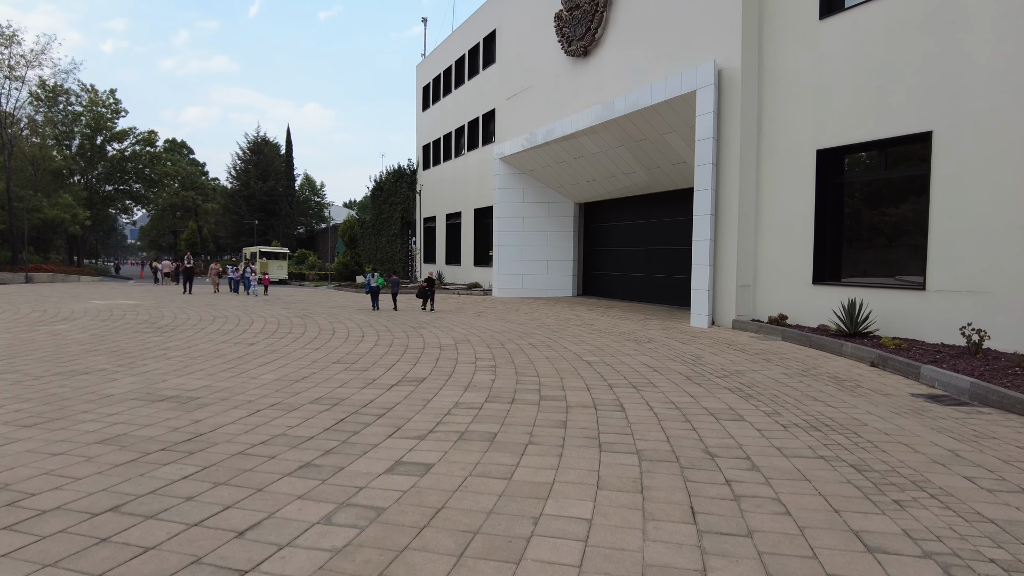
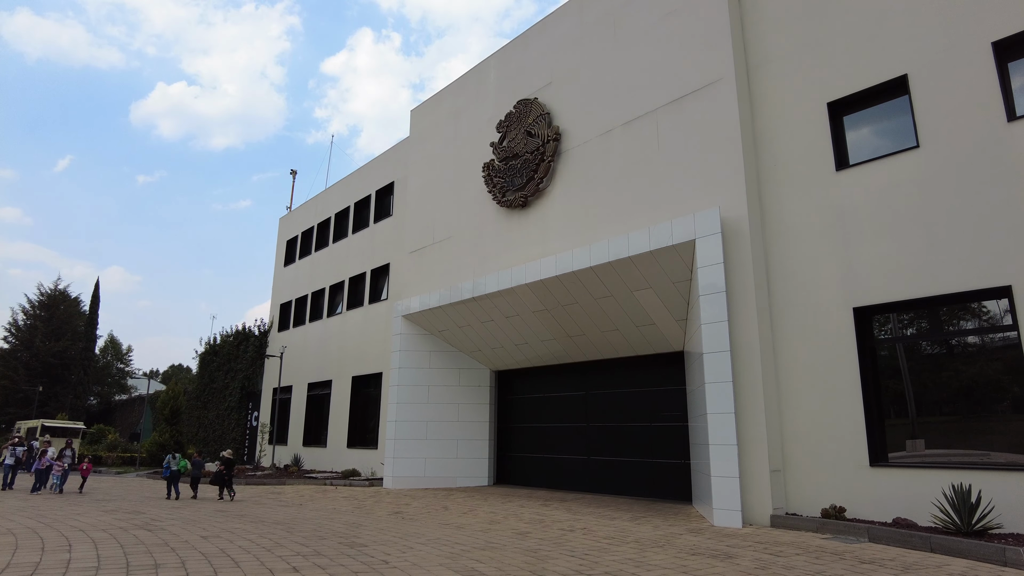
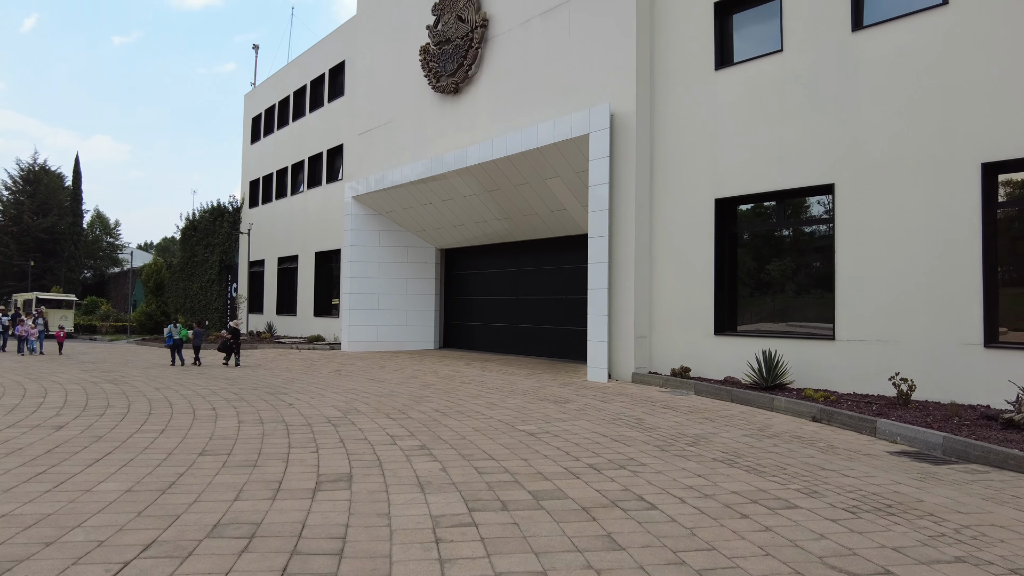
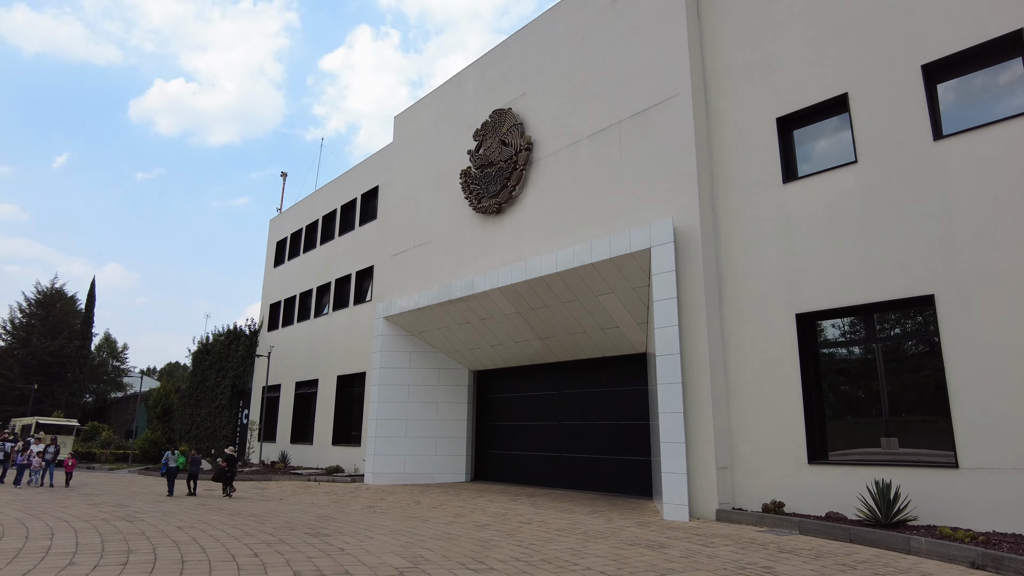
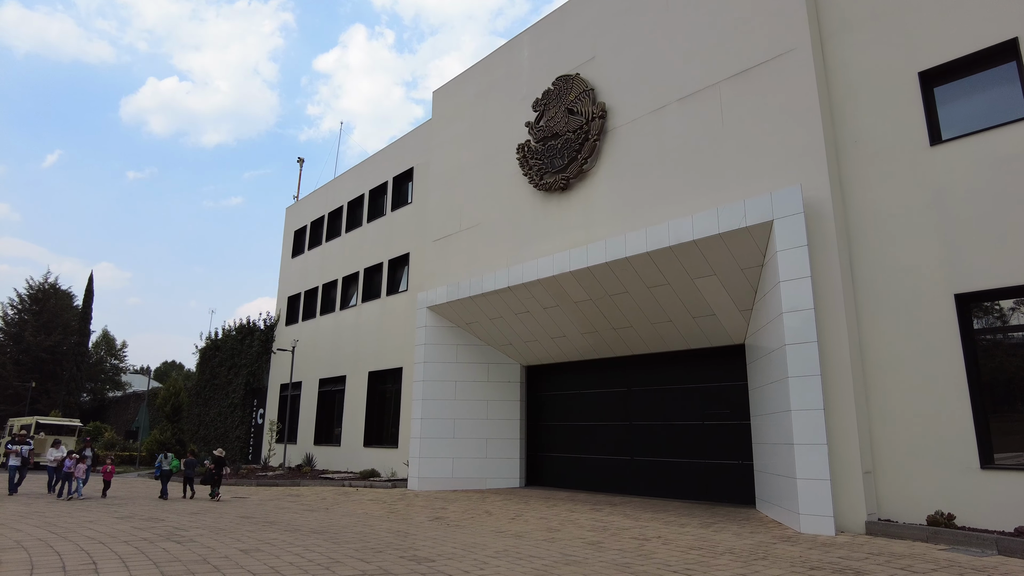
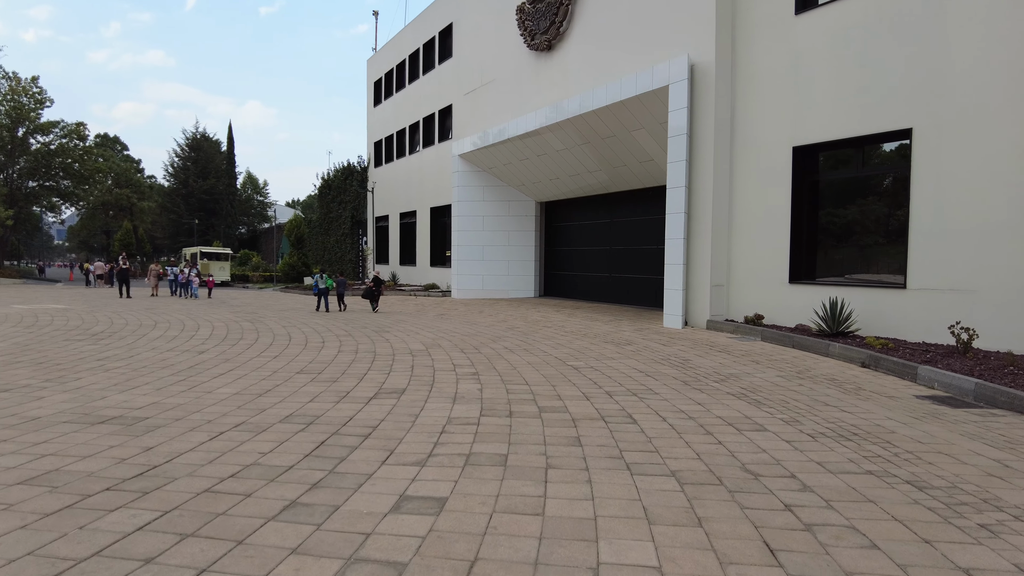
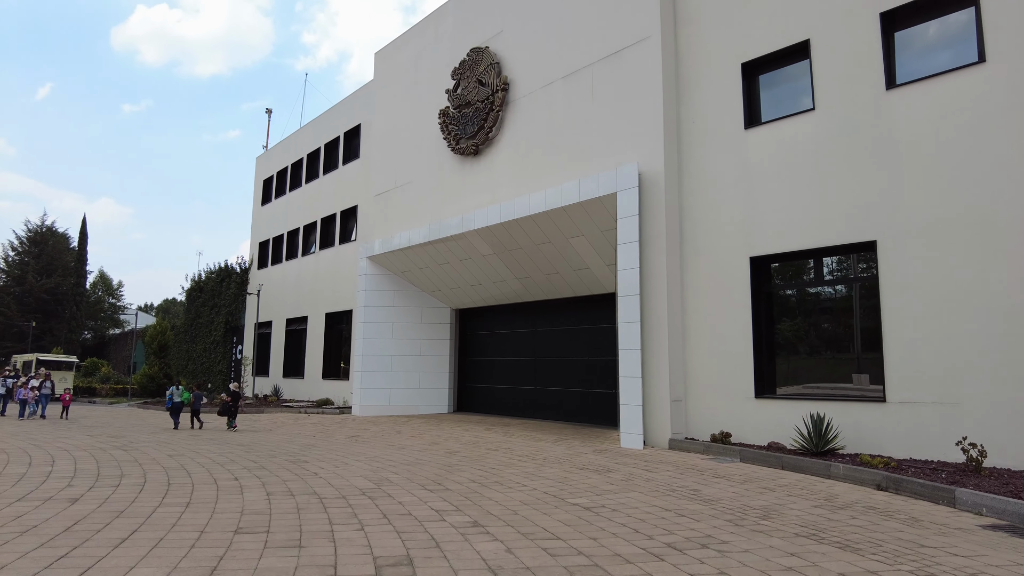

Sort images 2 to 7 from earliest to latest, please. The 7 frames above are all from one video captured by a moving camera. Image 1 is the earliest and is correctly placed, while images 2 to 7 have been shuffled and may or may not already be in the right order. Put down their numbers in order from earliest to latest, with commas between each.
6, 3, 7, 4, 2, 5
